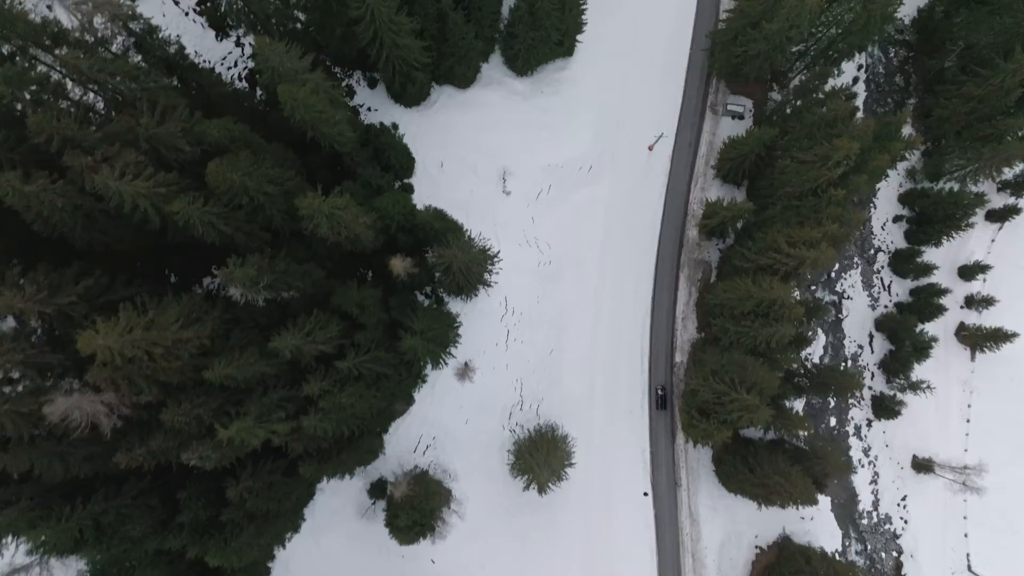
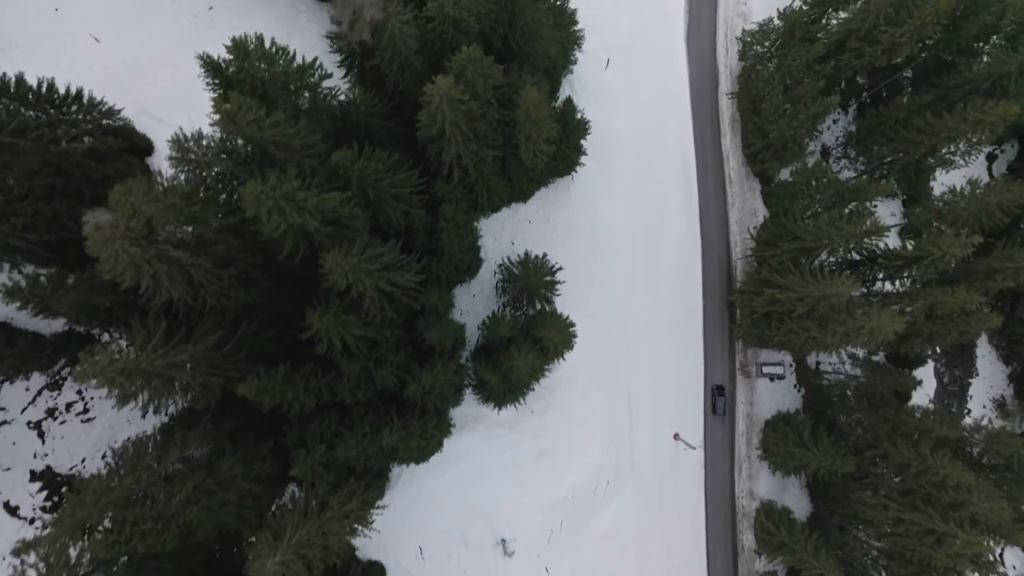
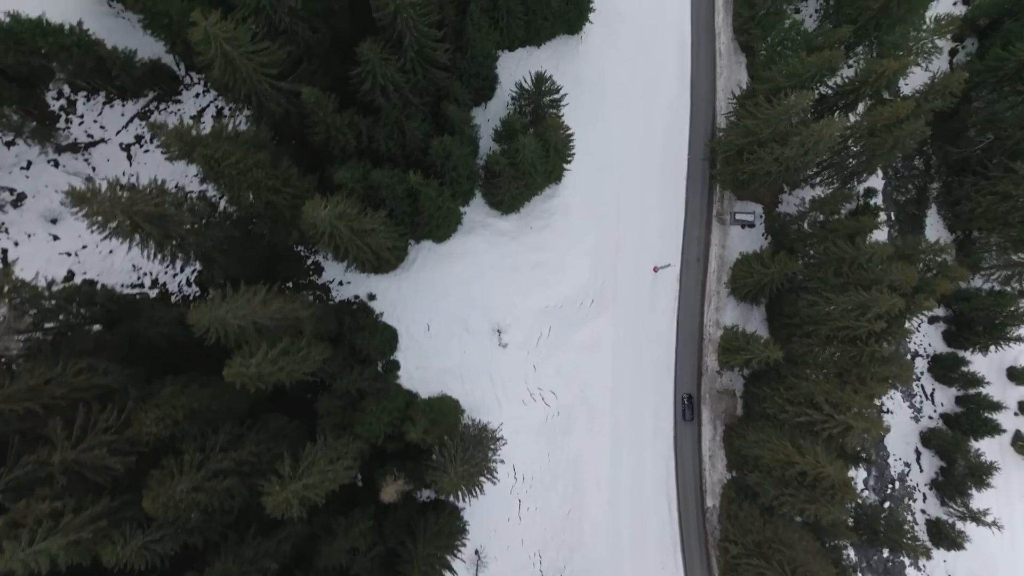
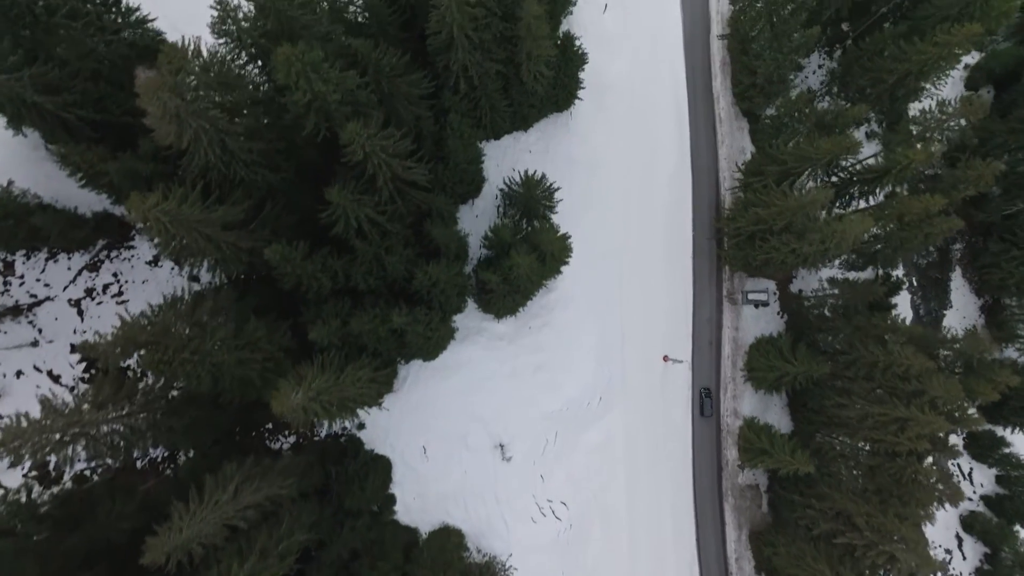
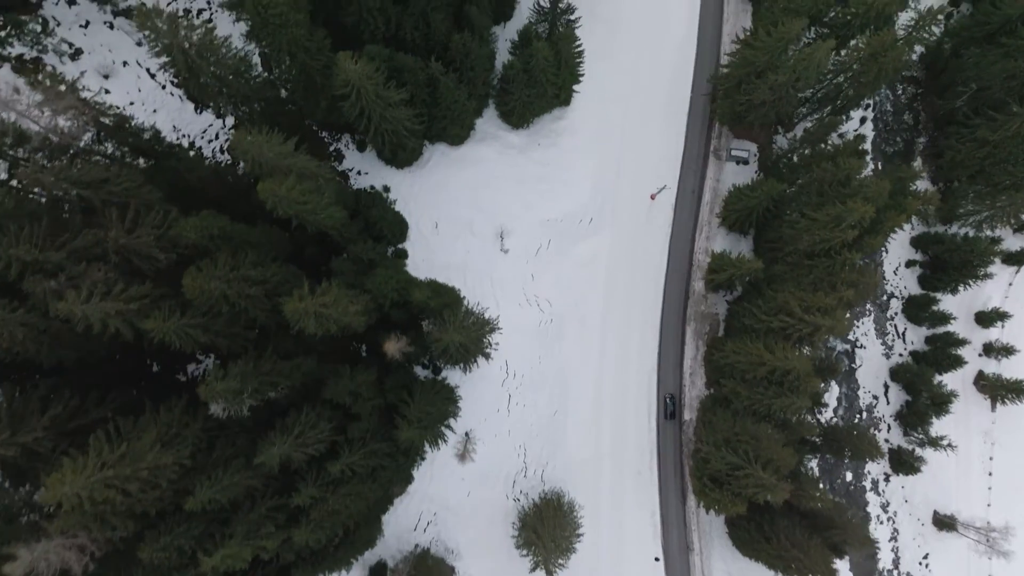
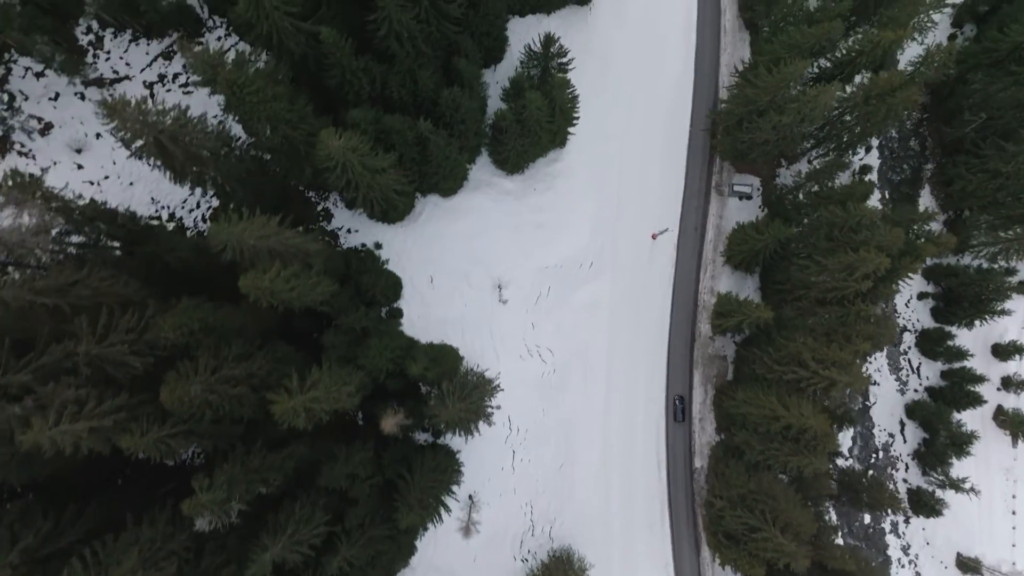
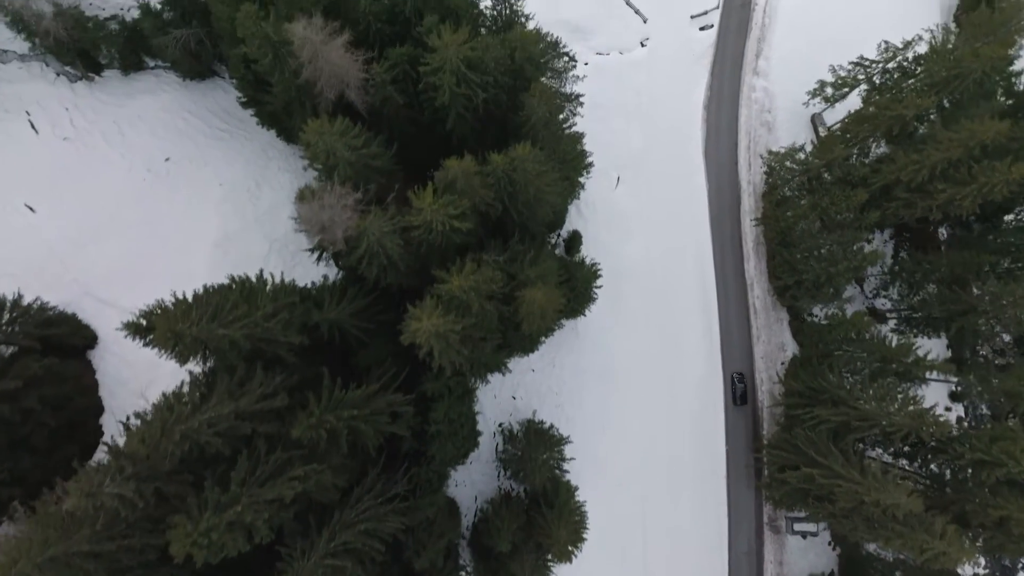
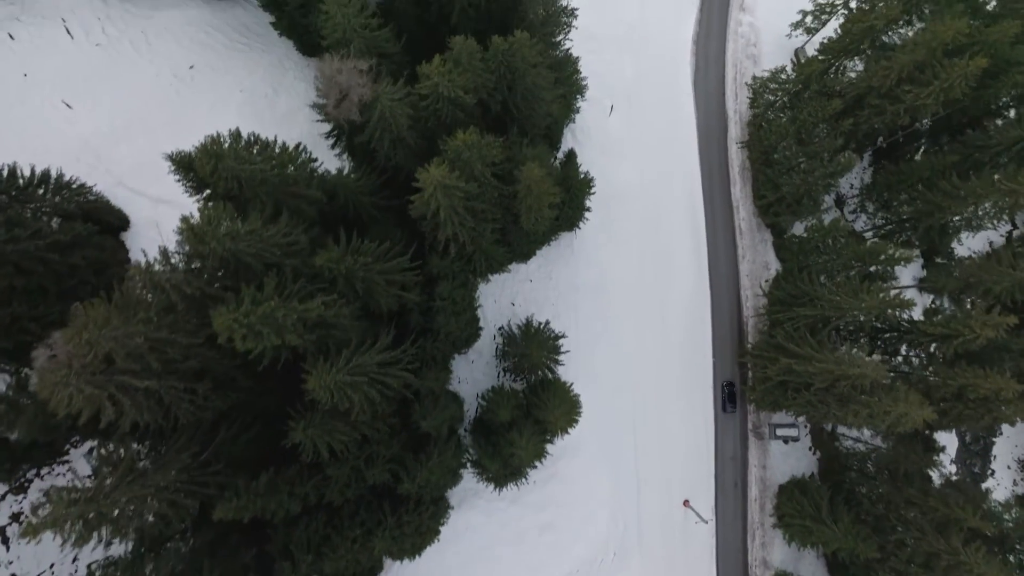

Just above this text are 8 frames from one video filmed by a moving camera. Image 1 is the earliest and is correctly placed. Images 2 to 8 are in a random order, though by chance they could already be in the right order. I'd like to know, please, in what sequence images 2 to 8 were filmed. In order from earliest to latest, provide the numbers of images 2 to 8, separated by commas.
5, 6, 3, 4, 2, 8, 7
